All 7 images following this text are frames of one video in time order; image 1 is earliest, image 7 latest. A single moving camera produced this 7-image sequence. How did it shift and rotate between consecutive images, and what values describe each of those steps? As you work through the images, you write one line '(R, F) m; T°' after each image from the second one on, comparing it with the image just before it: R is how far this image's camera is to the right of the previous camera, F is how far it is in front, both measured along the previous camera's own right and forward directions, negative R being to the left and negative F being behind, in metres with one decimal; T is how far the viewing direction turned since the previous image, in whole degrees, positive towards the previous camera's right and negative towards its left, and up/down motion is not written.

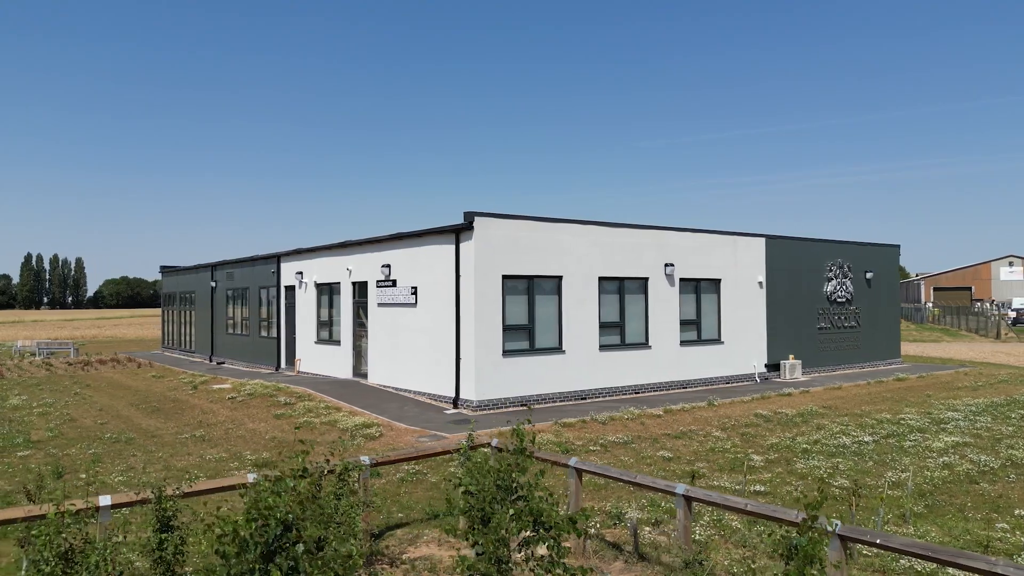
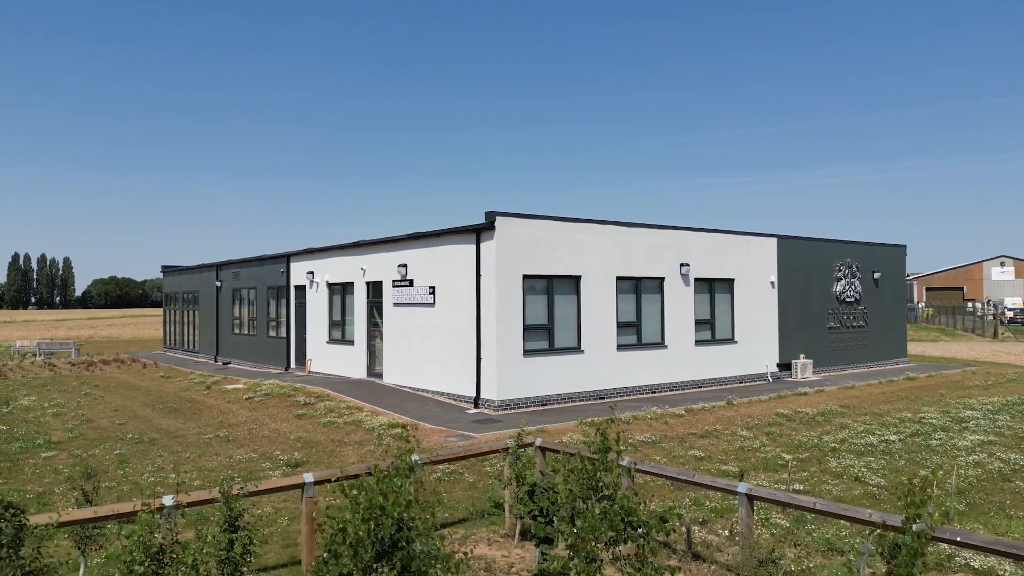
(-0.6, 0.0) m; +1°
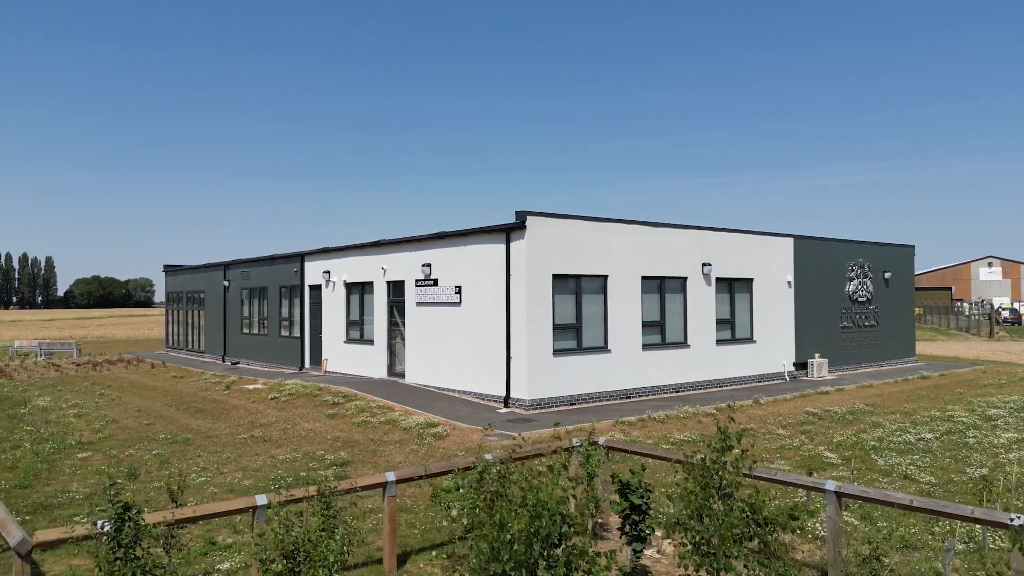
(-0.8, 0.0) m; +1°
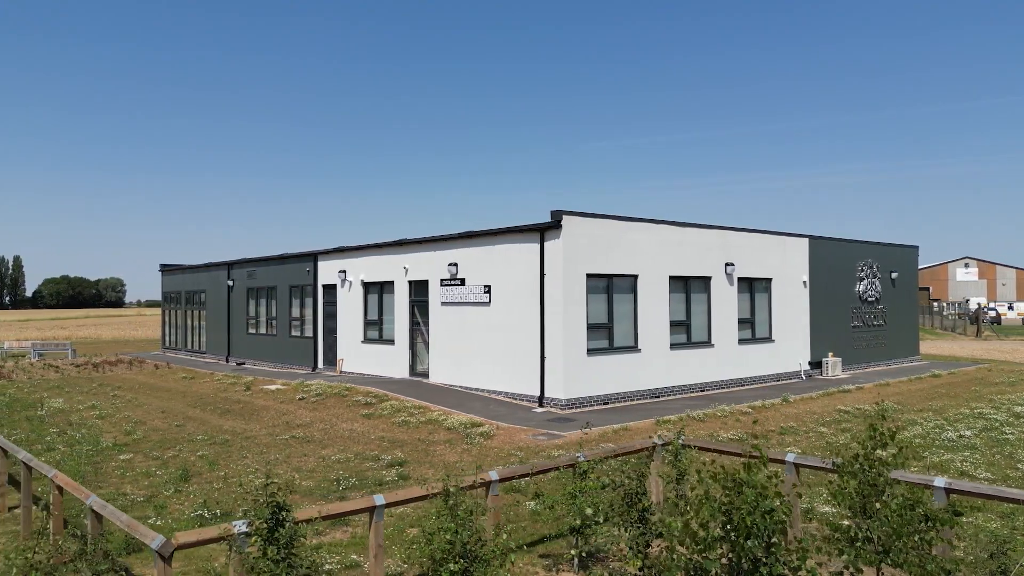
(-1.1, 0.0) m; +1°
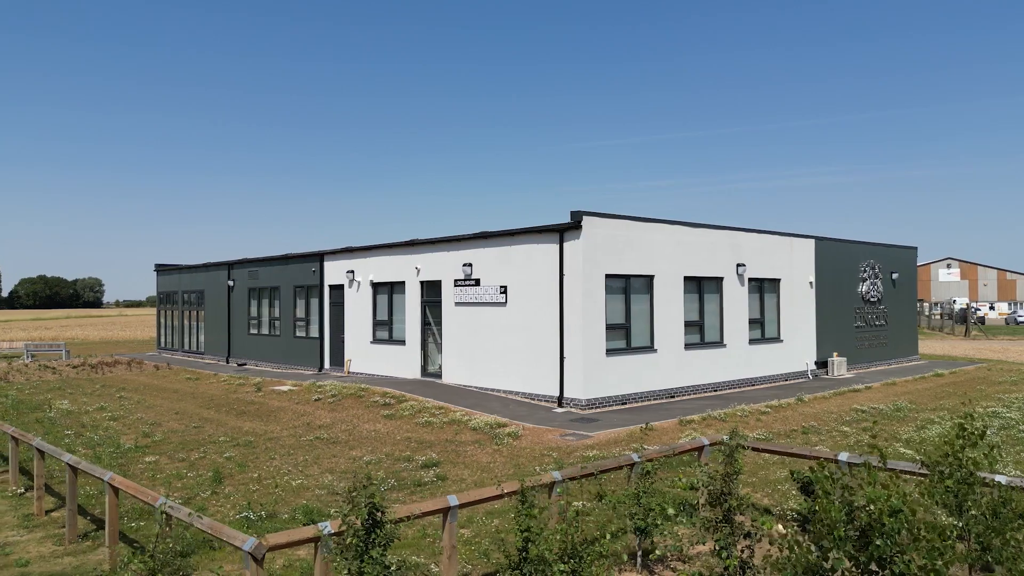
(-0.7, 0.0) m; +1°
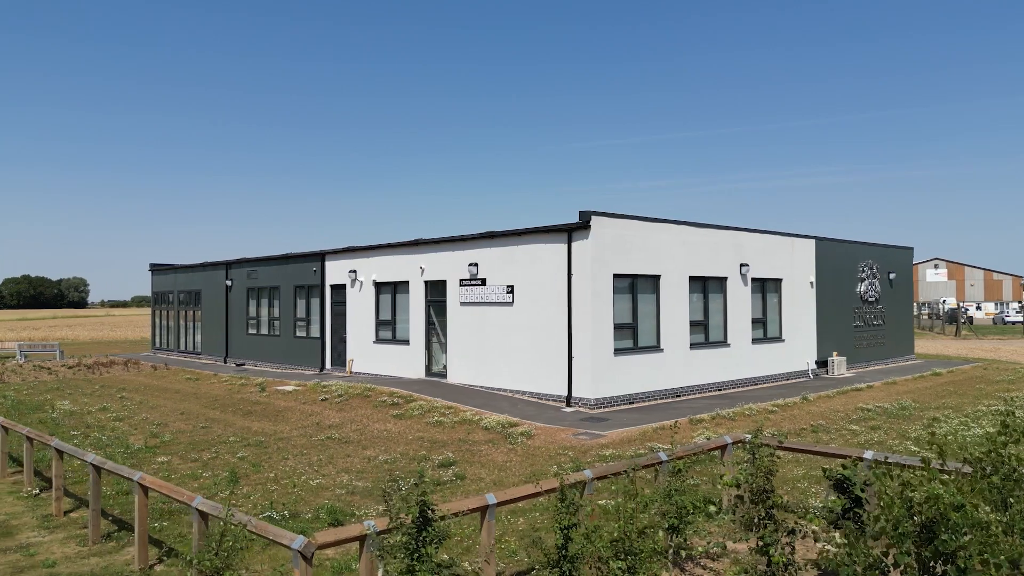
(-0.4, 0.0) m; +1°
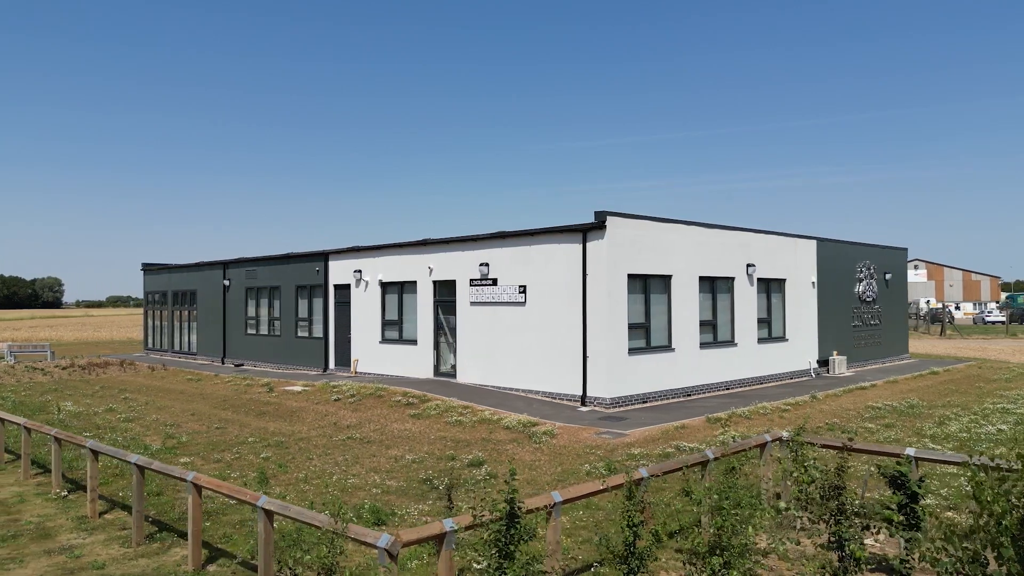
(-0.7, 0.0) m; +1°
